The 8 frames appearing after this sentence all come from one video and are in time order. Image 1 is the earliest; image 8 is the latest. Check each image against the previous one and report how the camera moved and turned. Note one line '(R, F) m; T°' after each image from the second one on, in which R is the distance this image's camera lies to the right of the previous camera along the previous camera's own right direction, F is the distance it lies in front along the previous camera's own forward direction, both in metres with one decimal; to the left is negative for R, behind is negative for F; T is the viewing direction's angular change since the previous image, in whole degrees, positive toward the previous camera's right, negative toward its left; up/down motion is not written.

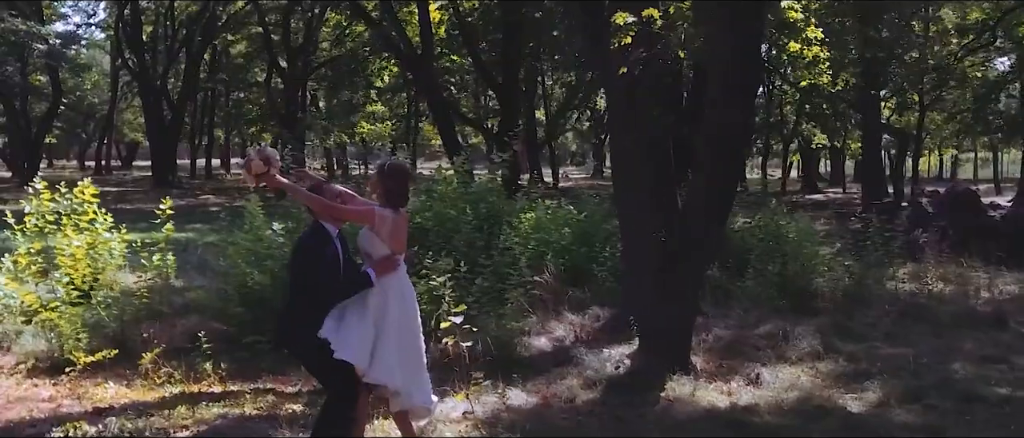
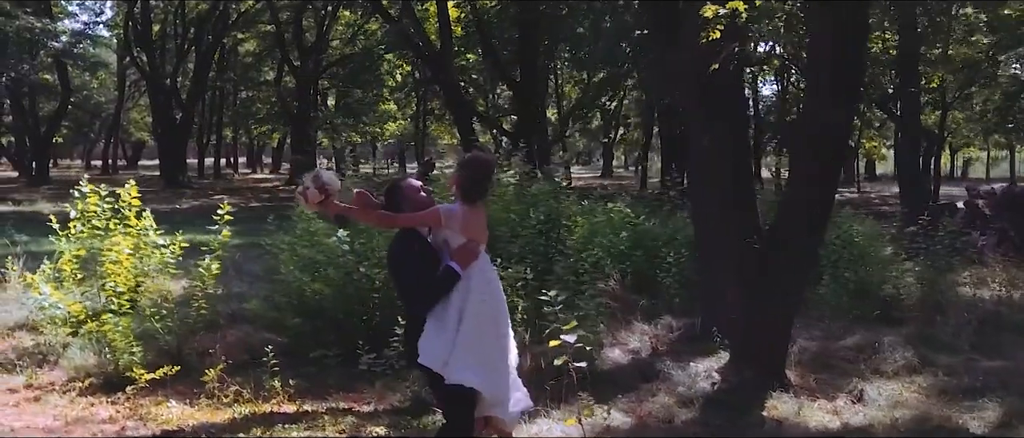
(-0.5, +0.4) m; 0°
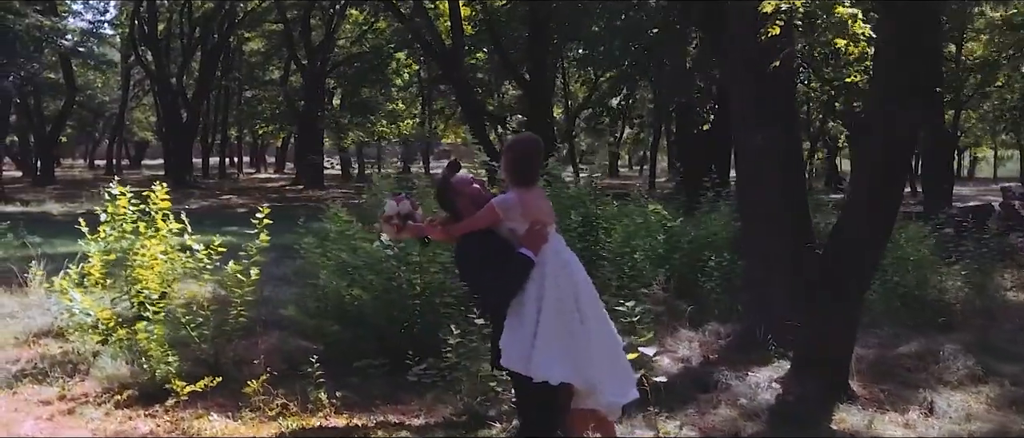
(-0.3, +0.3) m; 0°
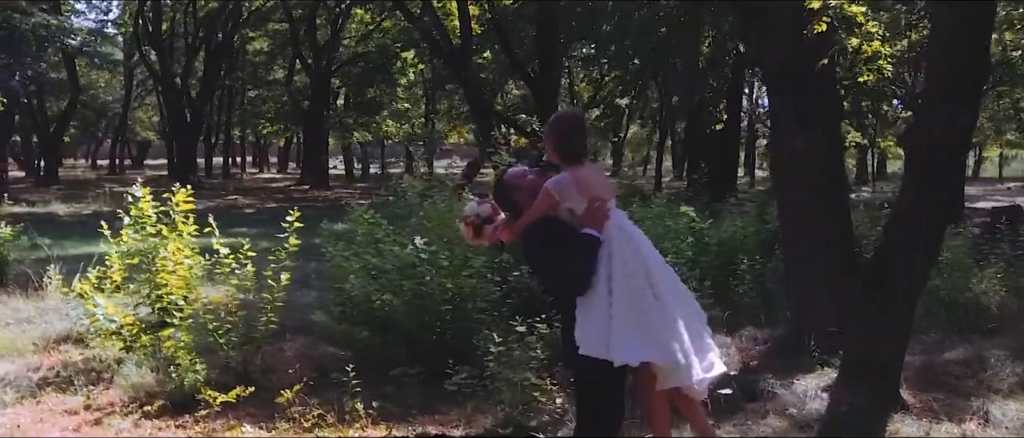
(-0.2, +0.2) m; 0°
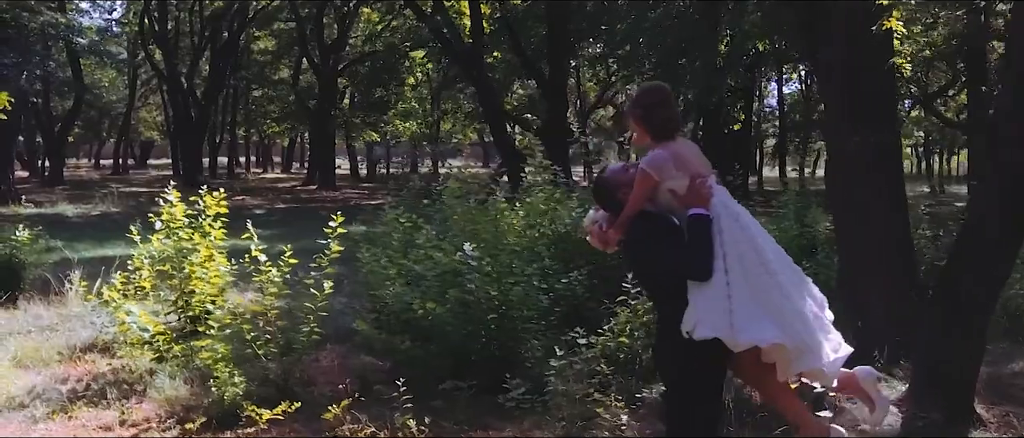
(-0.3, +0.3) m; 0°
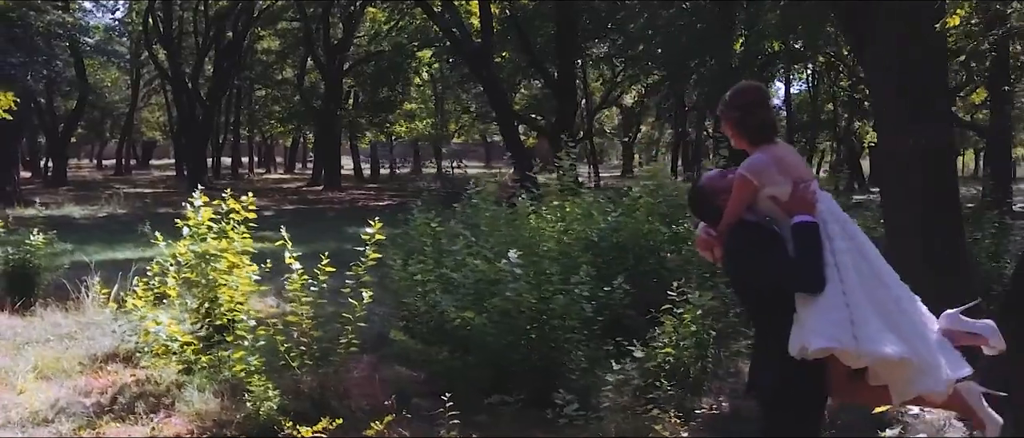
(-0.3, +0.3) m; 0°
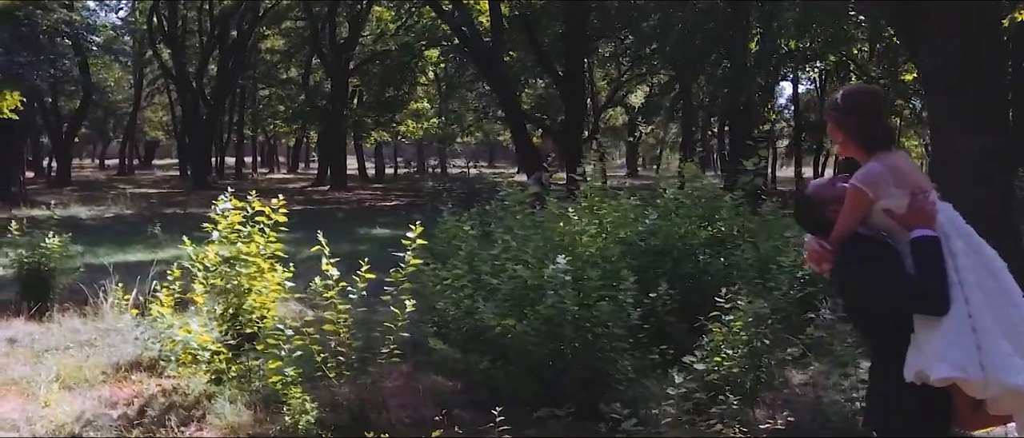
(-0.2, +0.3) m; 0°
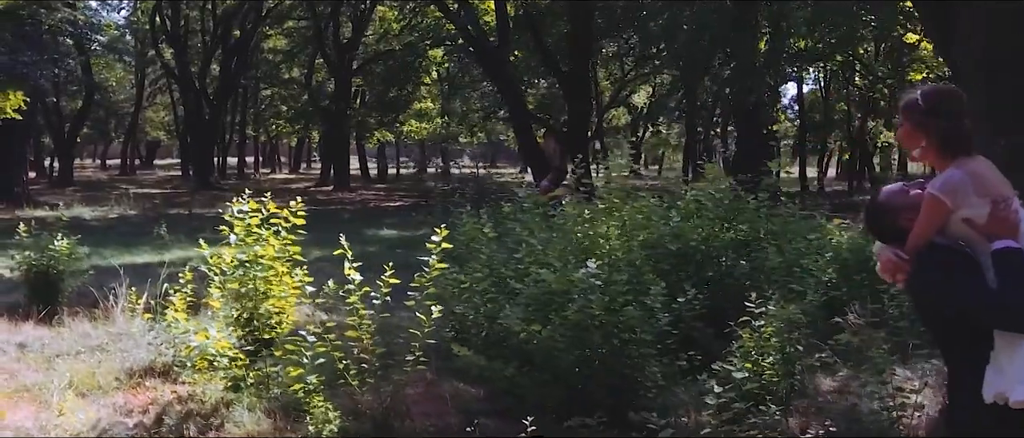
(-0.1, +0.2) m; 0°
